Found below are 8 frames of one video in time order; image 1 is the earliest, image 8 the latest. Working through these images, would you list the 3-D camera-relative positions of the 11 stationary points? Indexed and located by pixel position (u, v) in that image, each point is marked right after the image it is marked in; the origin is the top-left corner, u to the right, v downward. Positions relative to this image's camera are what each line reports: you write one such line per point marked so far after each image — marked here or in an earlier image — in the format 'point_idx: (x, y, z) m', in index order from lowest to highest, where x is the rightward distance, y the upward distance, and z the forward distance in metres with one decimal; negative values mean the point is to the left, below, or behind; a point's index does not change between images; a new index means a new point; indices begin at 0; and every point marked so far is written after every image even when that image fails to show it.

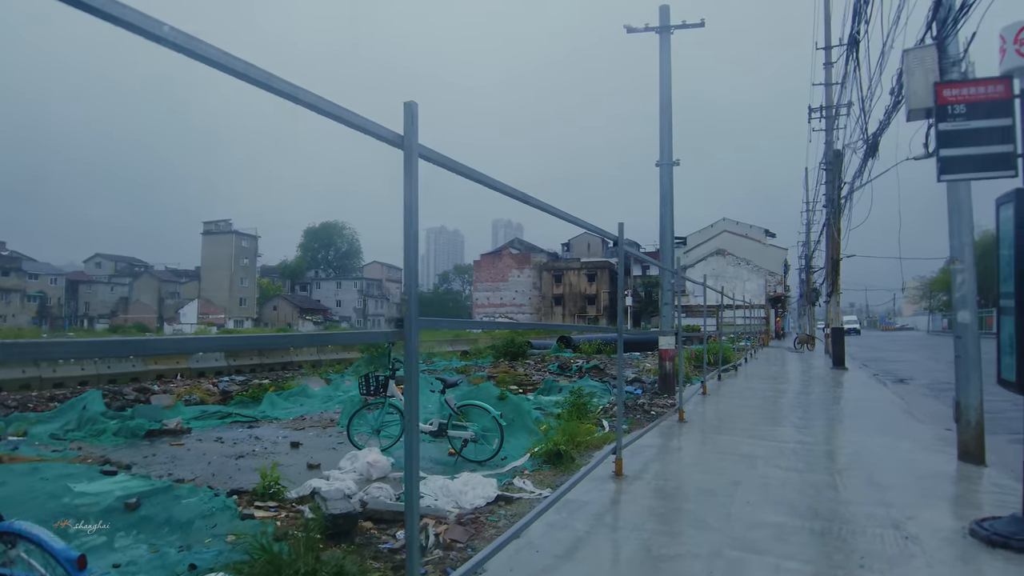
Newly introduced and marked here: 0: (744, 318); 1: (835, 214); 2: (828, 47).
0: (+5.9, -0.8, +17.5) m
1: (+7.2, +1.8, +15.2) m
2: (+8.4, +6.6, +18.2) m
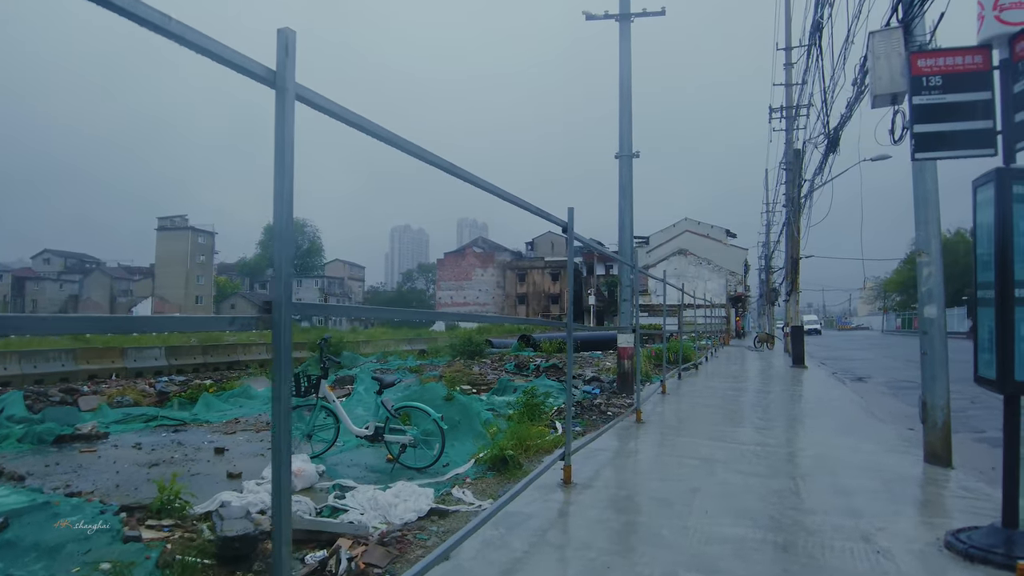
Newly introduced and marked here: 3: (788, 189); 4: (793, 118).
0: (+4.9, -0.7, +17.6) m
1: (+6.4, +1.8, +15.4) m
2: (+7.5, +6.6, +18.5) m
3: (+7.0, +2.7, +17.4) m
4: (+6.8, +4.3, +16.5) m
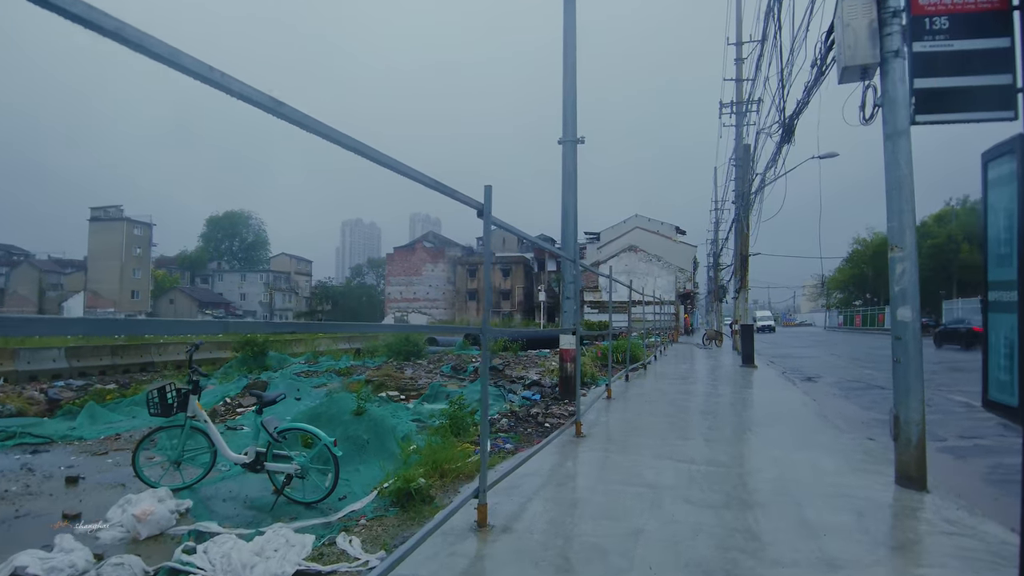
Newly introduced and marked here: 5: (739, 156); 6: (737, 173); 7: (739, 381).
0: (+3.6, -0.7, +17.6) m
1: (+5.2, +1.8, +15.4) m
2: (+6.1, +6.7, +18.6) m
3: (+5.7, +2.7, +17.5) m
4: (+5.6, +4.4, +16.6) m
5: (+5.8, +3.6, +17.4) m
6: (+5.7, +3.0, +17.3) m
7: (+2.9, -1.3, +8.8) m
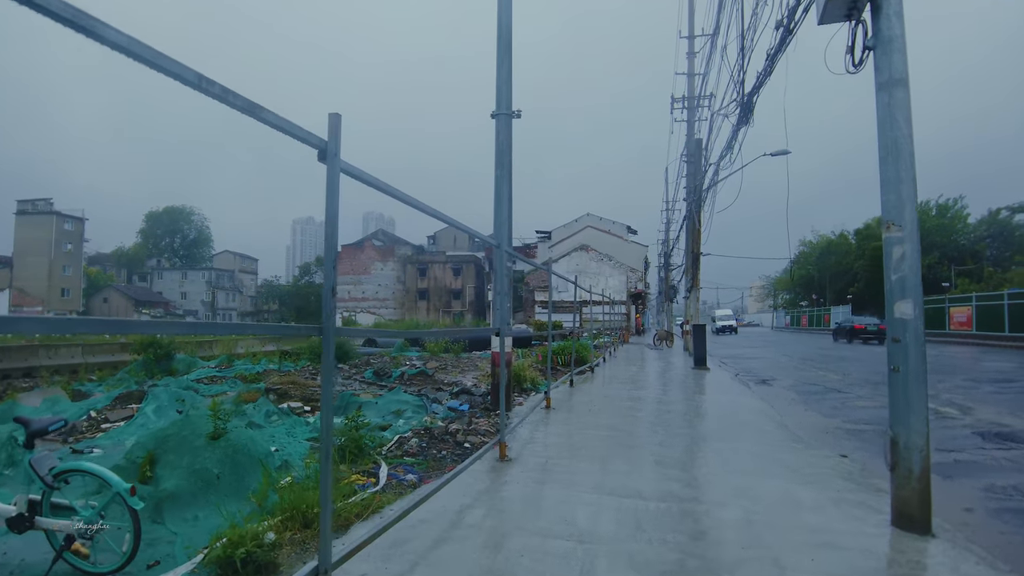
0: (+2.4, -0.6, +17.4) m
1: (+4.1, +1.8, +15.3) m
2: (+4.8, +6.7, +18.5) m
3: (+4.5, +2.7, +17.4) m
4: (+4.4, +4.4, +16.5) m
5: (+4.5, +3.6, +17.4) m
6: (+4.4, +3.0, +17.2) m
7: (+2.2, -1.2, +8.5) m
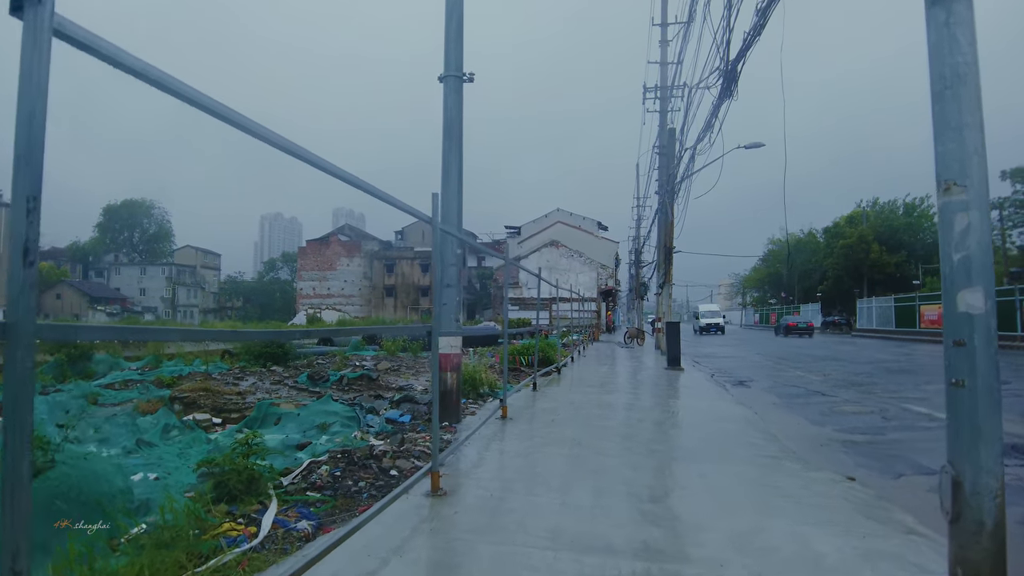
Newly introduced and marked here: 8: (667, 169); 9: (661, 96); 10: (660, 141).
0: (+1.6, -0.6, +17.0) m
1: (+3.4, +1.9, +15.1) m
2: (+4.0, +6.8, +18.2) m
3: (+3.7, +2.8, +17.1) m
4: (+3.6, +4.4, +16.2) m
5: (+3.8, +3.6, +17.1) m
6: (+3.6, +3.0, +16.9) m
7: (+1.8, -1.2, +8.2) m
8: (+3.5, +2.6, +15.6) m
9: (+3.7, +4.7, +16.9) m
10: (+3.7, +3.6, +17.4) m
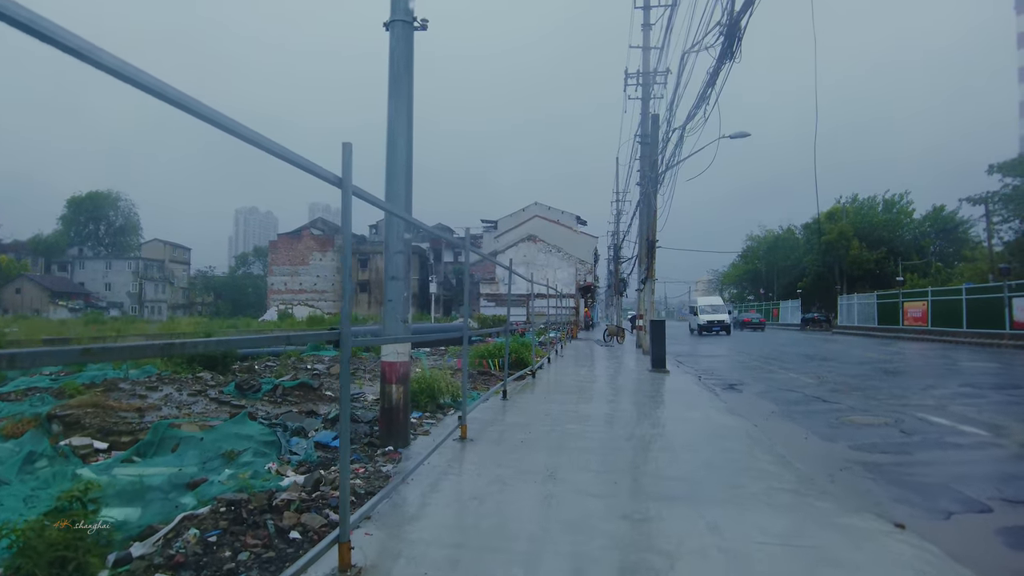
0: (+1.0, -0.5, +16.6) m
1: (+2.9, +2.0, +14.7) m
2: (+3.4, +6.9, +17.8) m
3: (+3.1, +2.9, +16.8) m
4: (+3.1, +4.5, +15.8) m
5: (+3.2, +3.7, +16.7) m
6: (+3.1, +3.1, +16.5) m
7: (+1.5, -1.1, +7.8) m
8: (+3.0, +2.7, +15.2) m
9: (+3.1, +4.7, +16.5) m
10: (+3.2, +3.7, +17.0) m
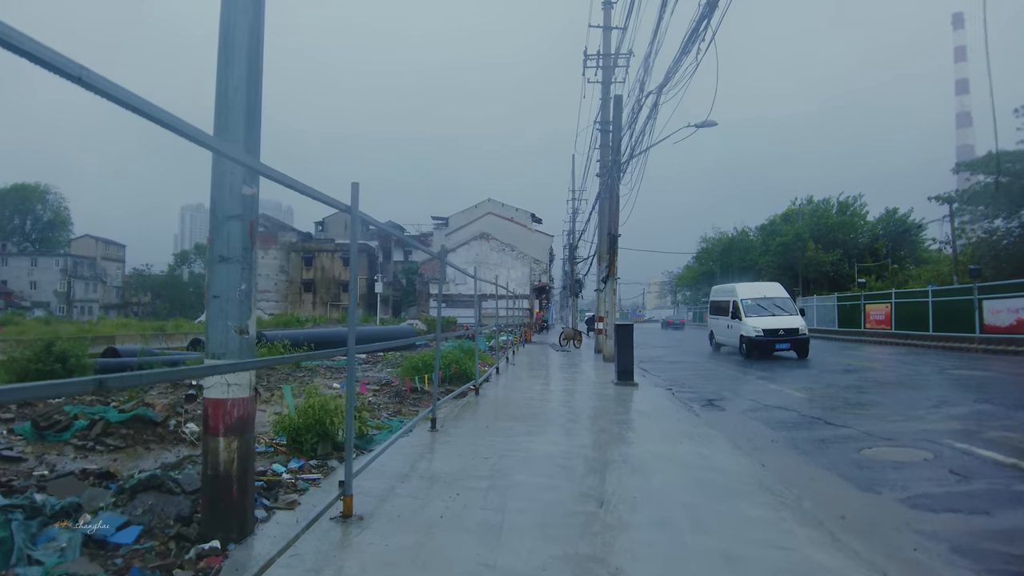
0: (-0.1, -0.5, +15.9) m
1: (+1.9, +2.0, +14.1) m
2: (+2.2, +6.8, +17.3) m
3: (+2.0, +2.9, +16.1) m
4: (+2.0, +4.5, +15.2) m
5: (+2.1, +3.7, +16.1) m
6: (+2.0, +3.1, +15.9) m
7: (+1.0, -1.1, +7.1) m
8: (+2.0, +2.7, +14.6) m
9: (+2.0, +4.7, +15.9) m
10: (+2.0, +3.7, +16.4) m
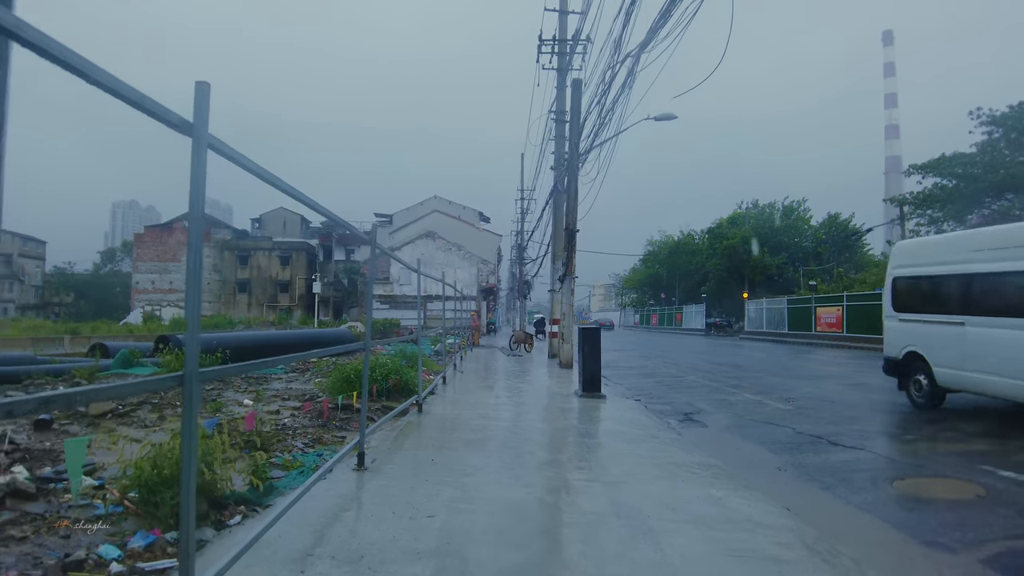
0: (-1.3, -0.5, +15.2) m
1: (+0.9, +1.9, +13.6) m
2: (+1.0, +6.8, +16.9) m
3: (+0.8, +2.8, +15.7) m
4: (+0.9, +4.5, +14.8) m
5: (+0.9, +3.7, +15.7) m
6: (+0.8, +3.1, +15.5) m
7: (+0.5, -1.1, +6.6) m
8: (+0.9, +2.7, +14.2) m
9: (+0.8, +4.7, +15.5) m
10: (+0.8, +3.6, +16.0) m
